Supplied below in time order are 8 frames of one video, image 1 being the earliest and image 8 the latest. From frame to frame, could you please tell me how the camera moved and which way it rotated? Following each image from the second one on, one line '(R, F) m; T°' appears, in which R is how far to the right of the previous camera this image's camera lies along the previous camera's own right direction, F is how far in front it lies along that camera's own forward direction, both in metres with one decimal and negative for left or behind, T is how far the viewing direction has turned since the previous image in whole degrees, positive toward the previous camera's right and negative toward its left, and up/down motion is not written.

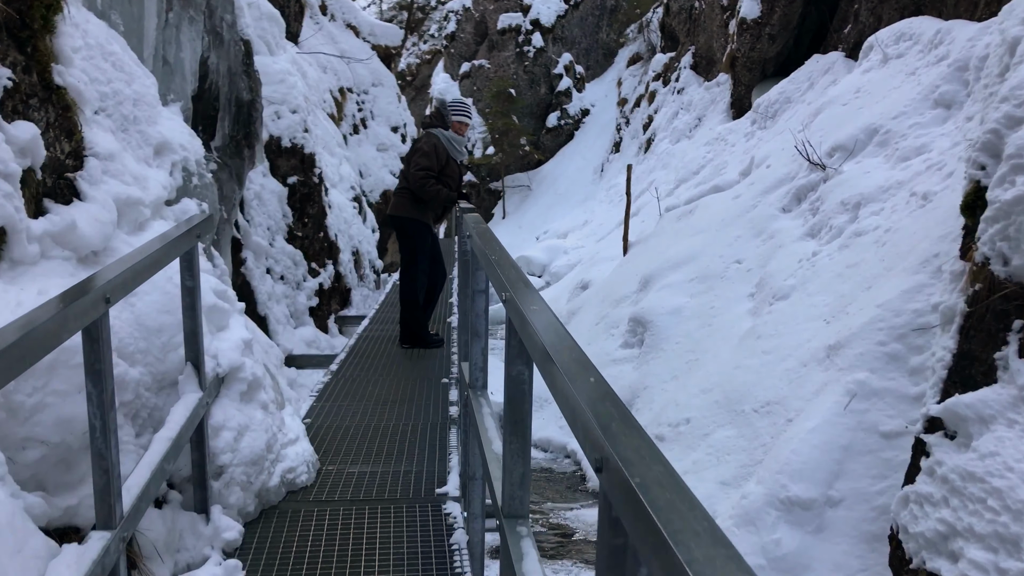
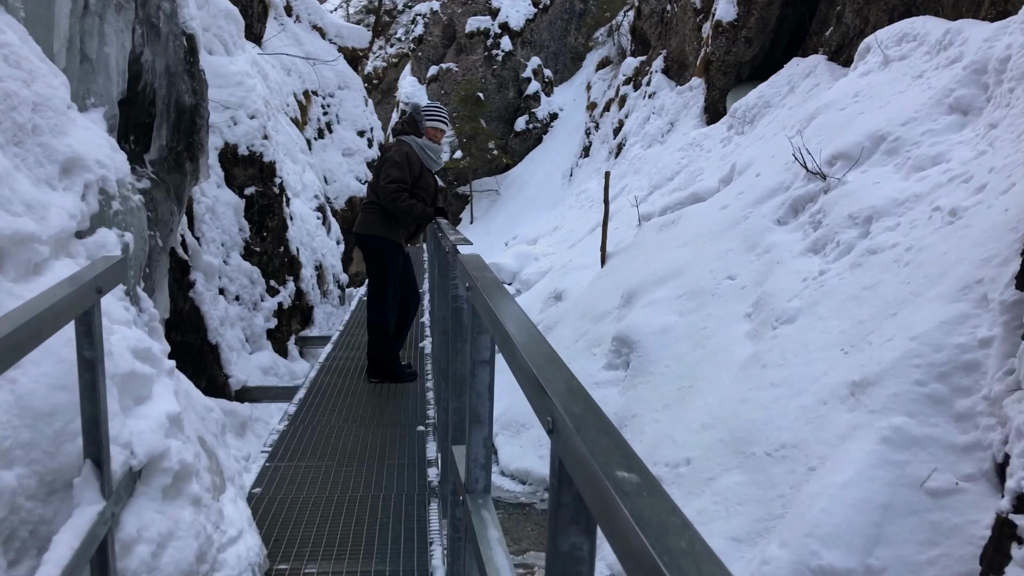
(-0.1, +0.5) m; +2°
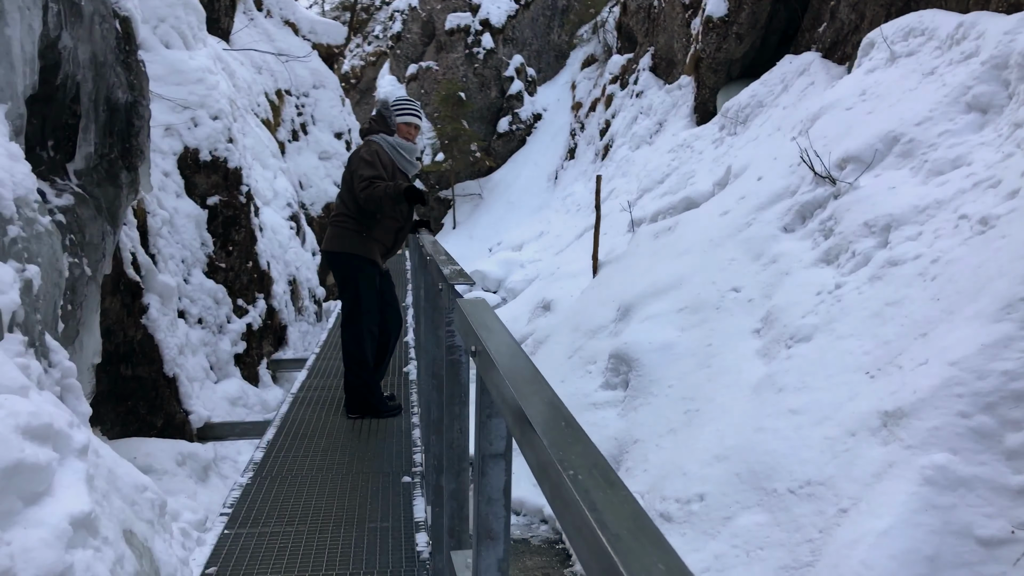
(0.0, +0.4) m; +1°
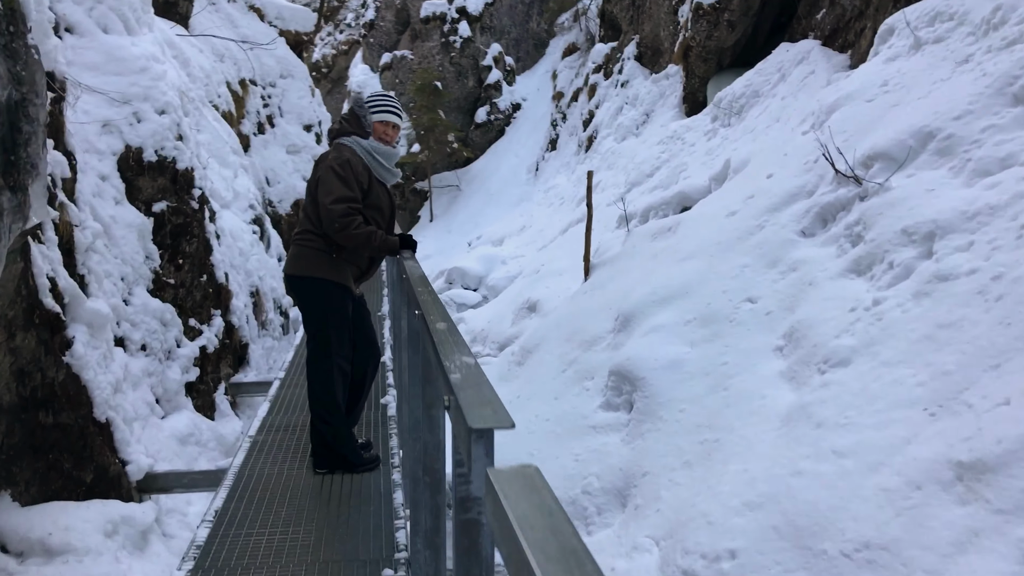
(-0.1, +0.6) m; +1°
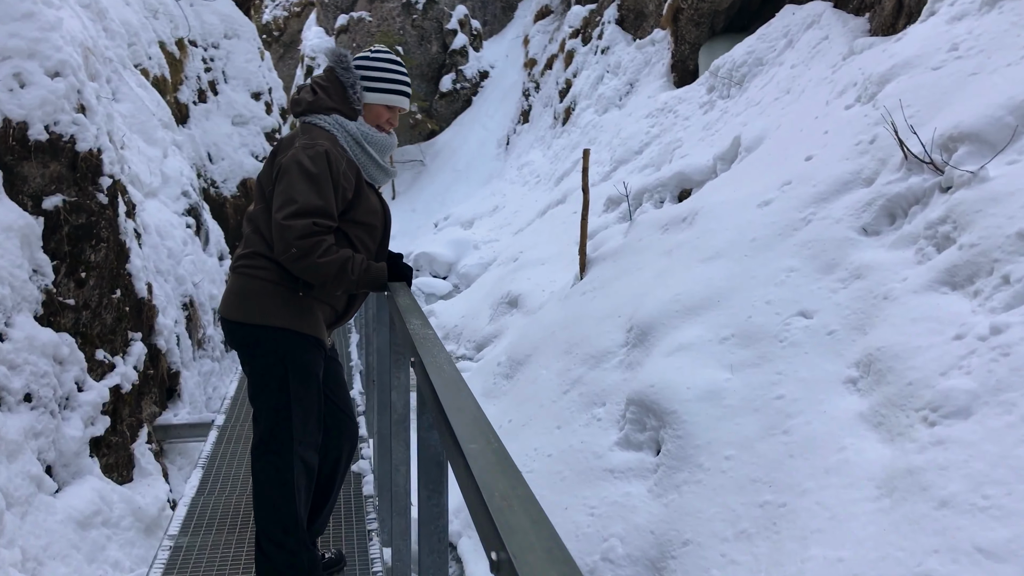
(-0.2, +1.0) m; +3°
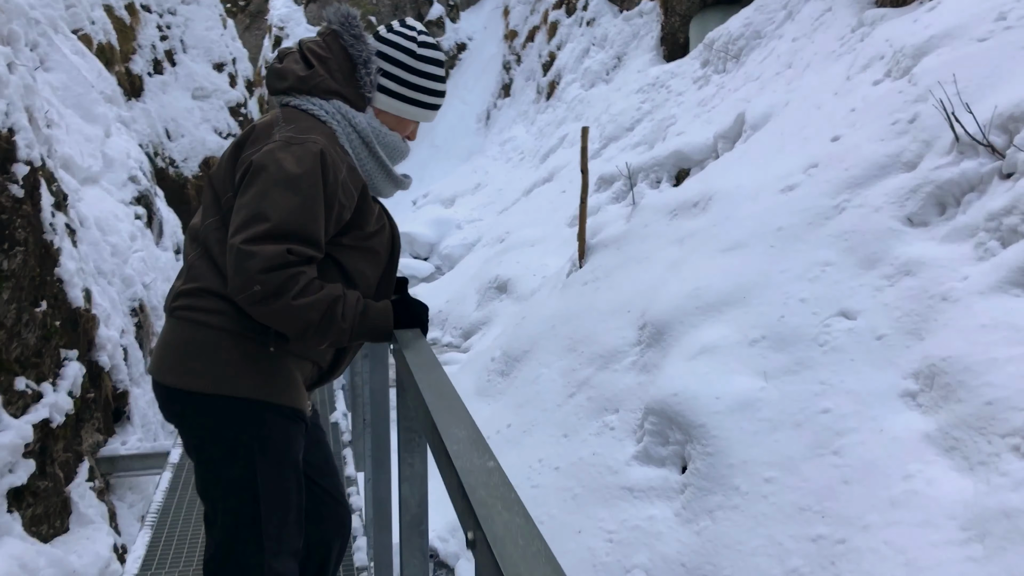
(-0.1, +0.5) m; +2°
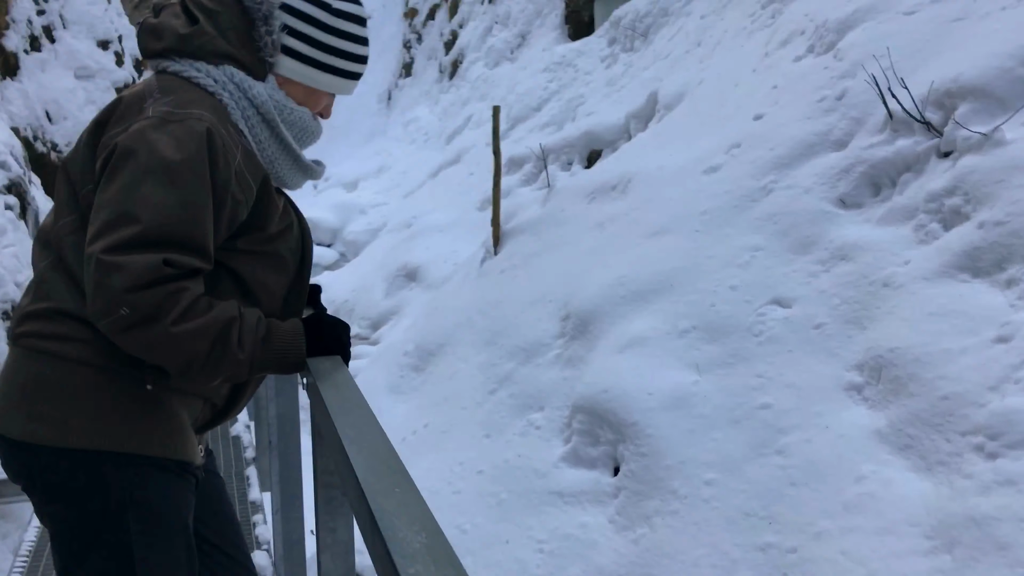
(0.0, +0.3) m; +6°
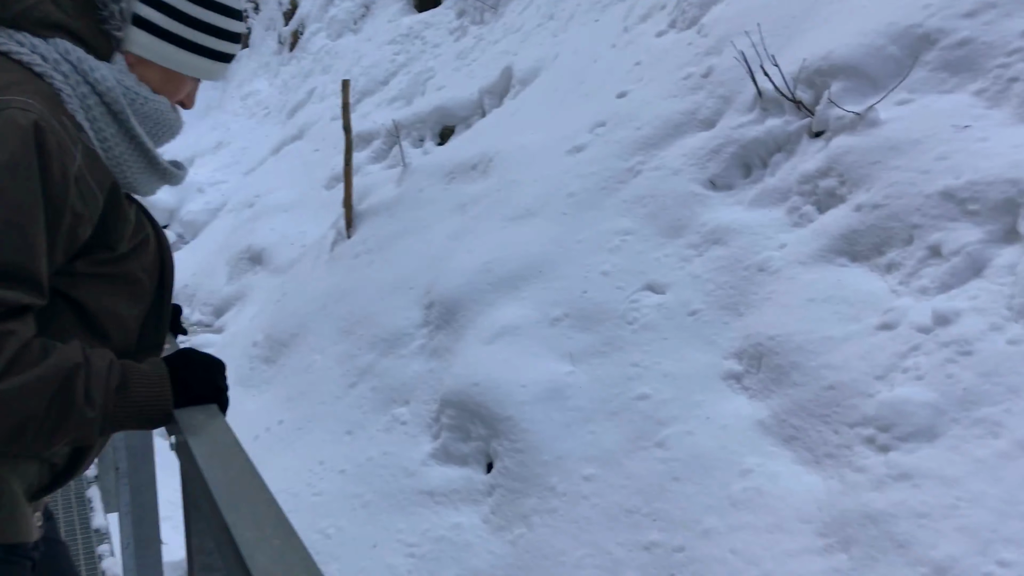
(-0.1, +0.2) m; +9°
